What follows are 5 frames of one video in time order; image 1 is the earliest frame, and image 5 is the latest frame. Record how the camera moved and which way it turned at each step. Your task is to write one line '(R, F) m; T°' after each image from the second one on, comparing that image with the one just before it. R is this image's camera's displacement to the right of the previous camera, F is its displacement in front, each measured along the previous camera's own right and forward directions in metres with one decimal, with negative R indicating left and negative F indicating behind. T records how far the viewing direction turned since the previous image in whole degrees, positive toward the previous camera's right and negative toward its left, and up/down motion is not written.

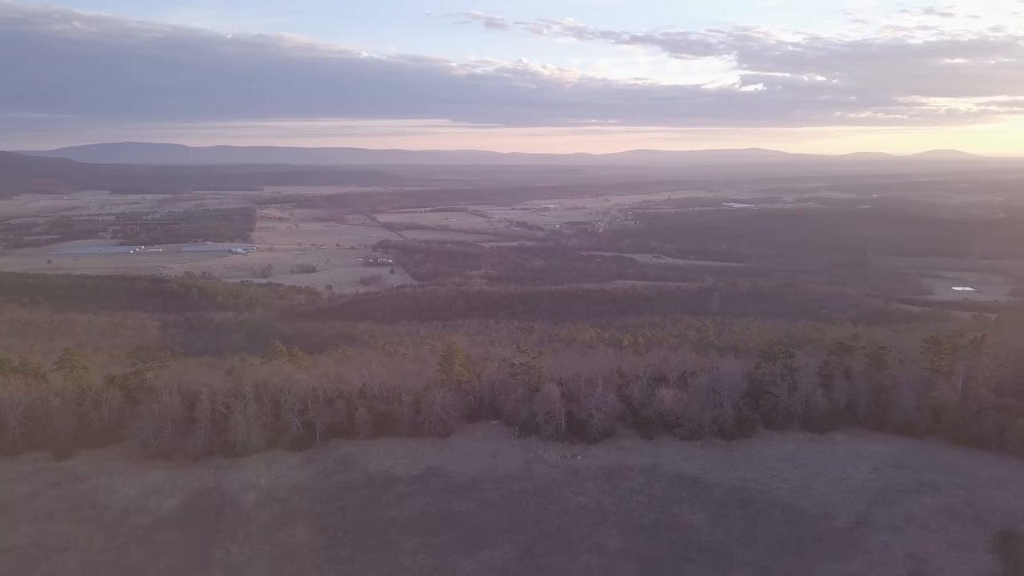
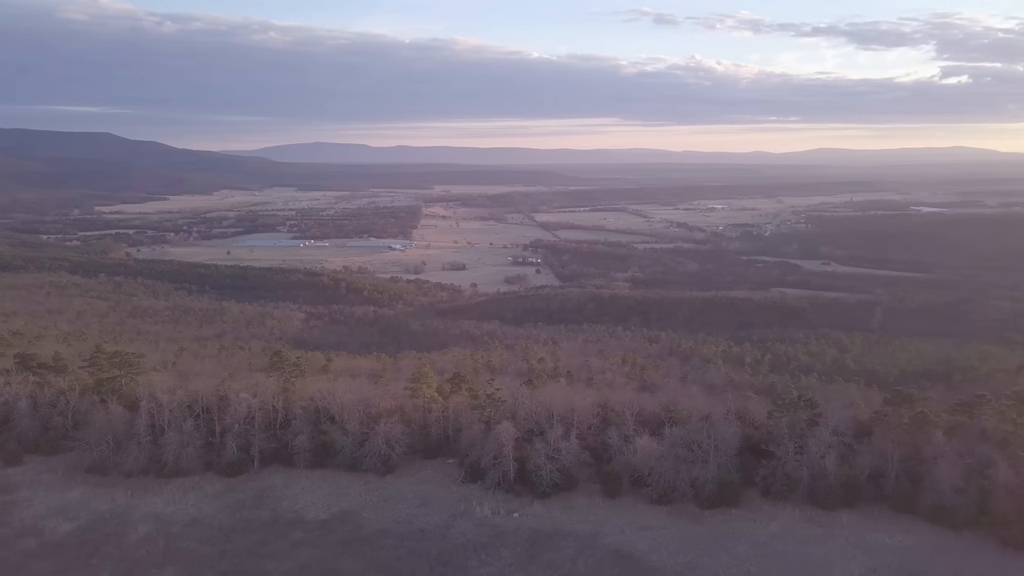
(+2.1, +1.4) m; -12°
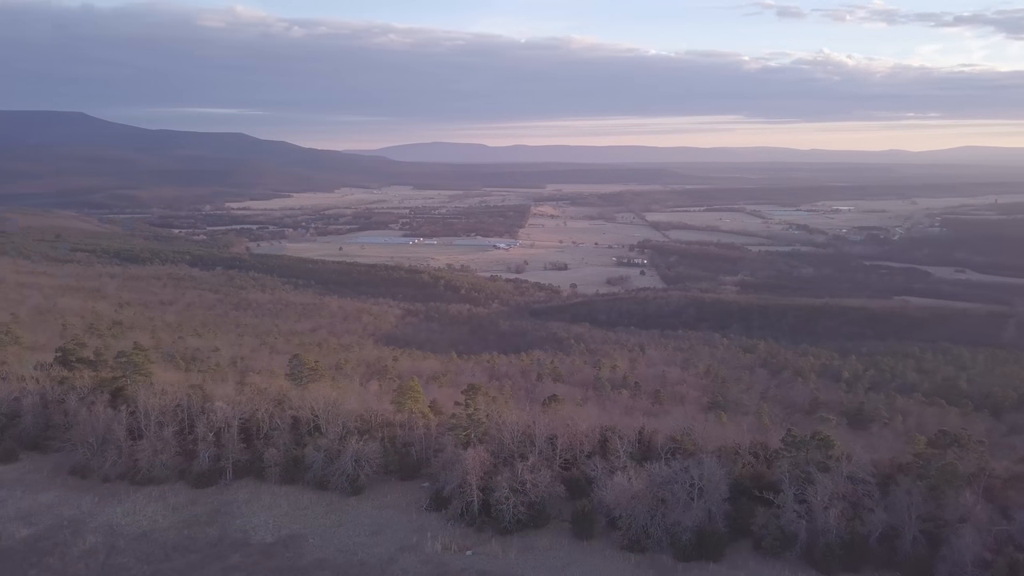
(+1.2, +0.8) m; -8°
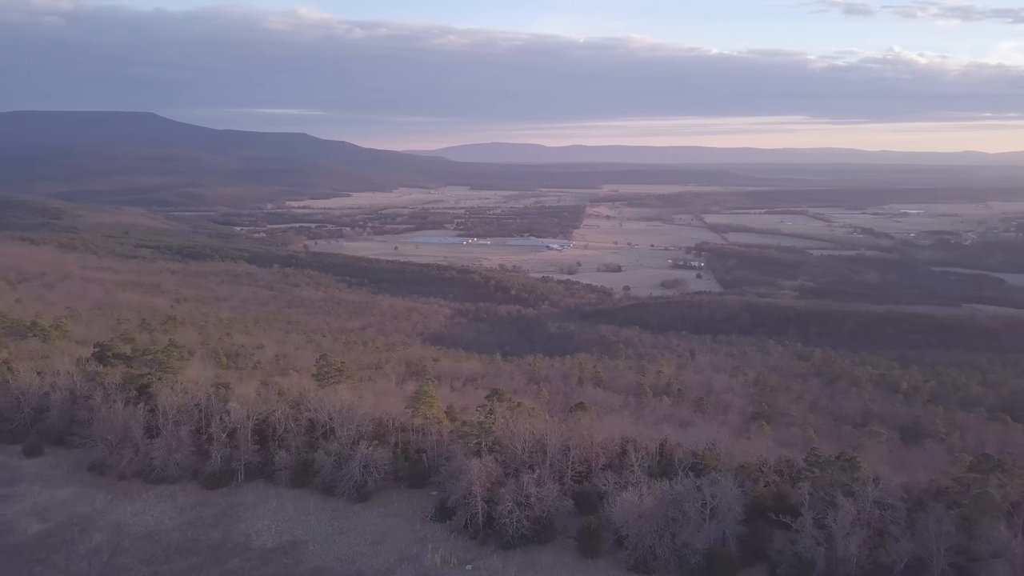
(+0.4, +0.2) m; -4°
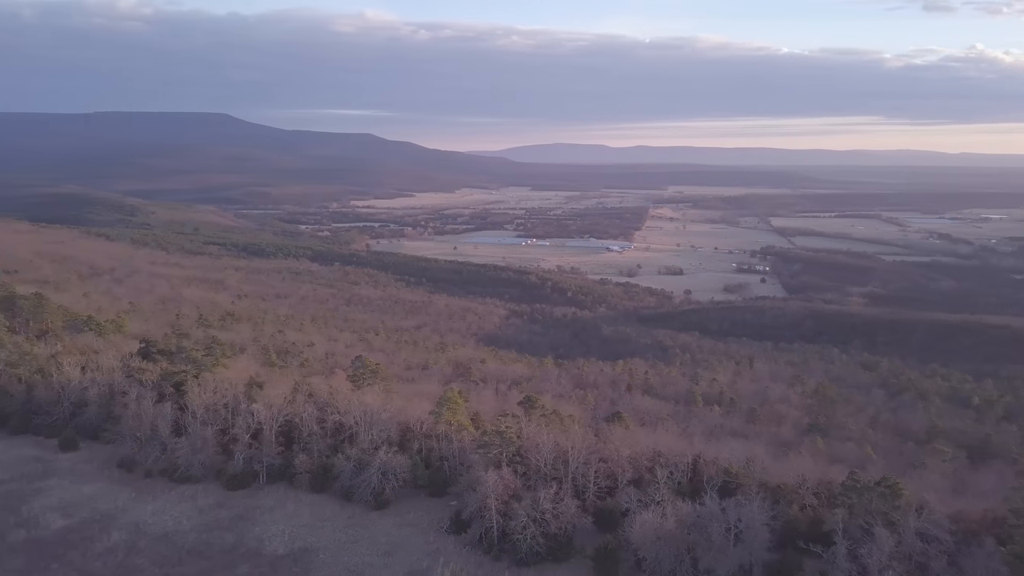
(+0.3, +0.3) m; -4°
